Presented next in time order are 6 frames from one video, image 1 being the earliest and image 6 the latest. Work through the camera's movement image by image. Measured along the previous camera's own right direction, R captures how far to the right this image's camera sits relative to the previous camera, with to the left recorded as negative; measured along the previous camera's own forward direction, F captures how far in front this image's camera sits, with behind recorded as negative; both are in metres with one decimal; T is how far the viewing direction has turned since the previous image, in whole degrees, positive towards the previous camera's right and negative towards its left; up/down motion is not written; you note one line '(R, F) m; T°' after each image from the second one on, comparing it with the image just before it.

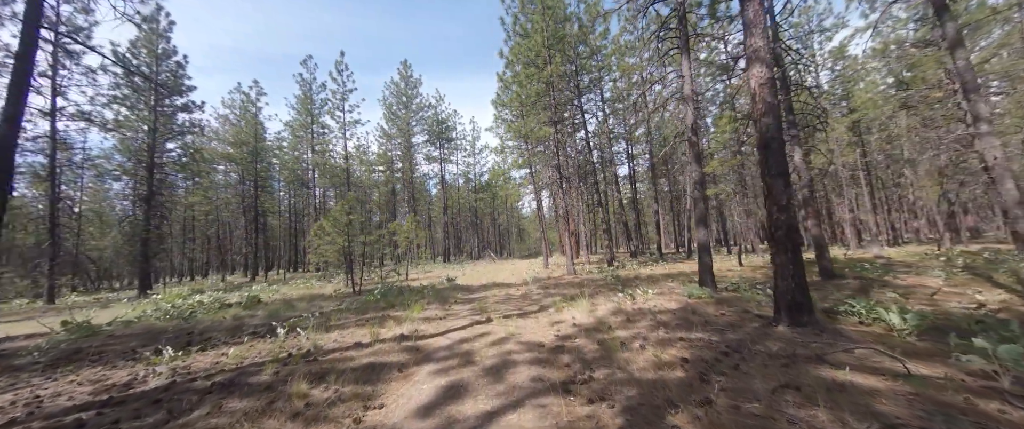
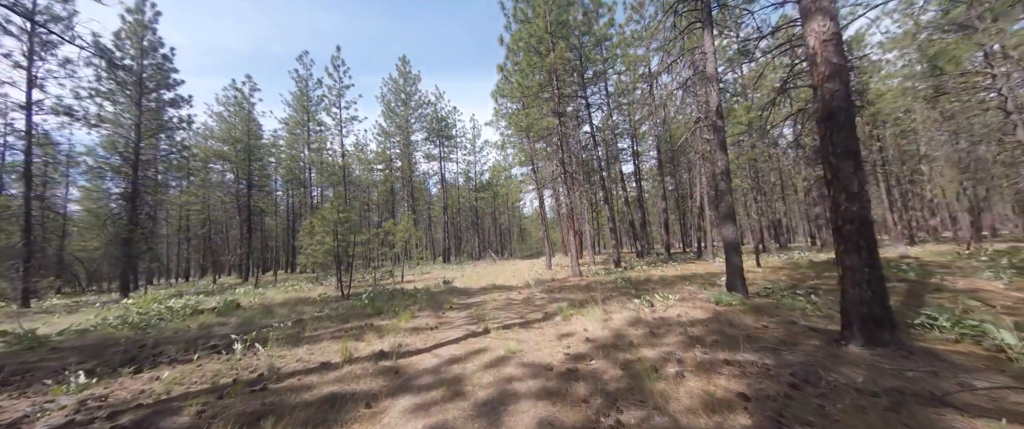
(0.0, +0.8) m; 0°
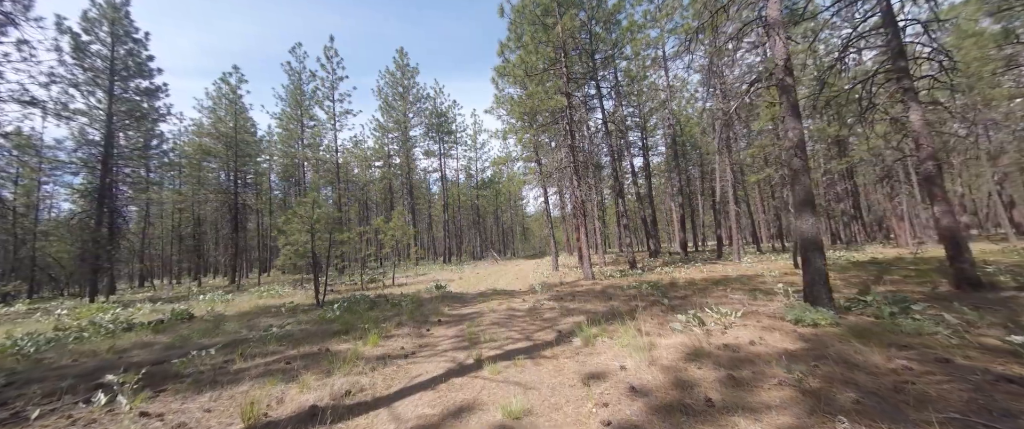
(0.0, +1.5) m; 0°
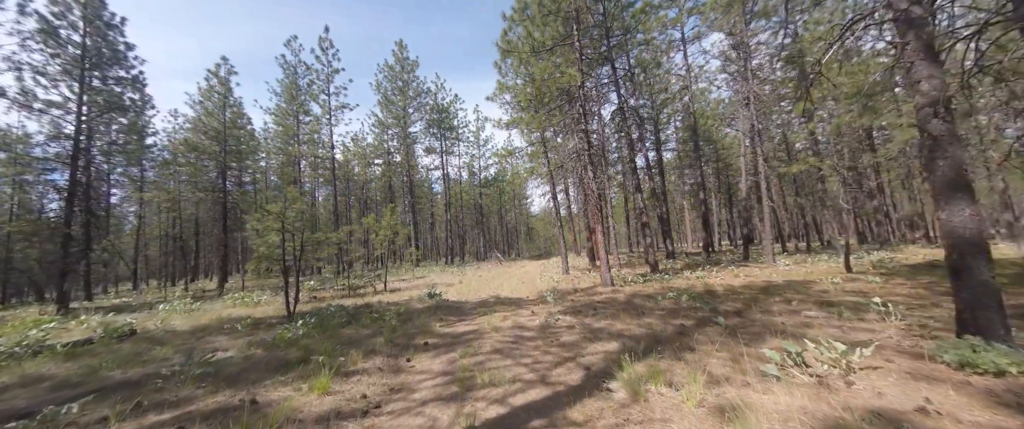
(0.0, +1.4) m; -1°
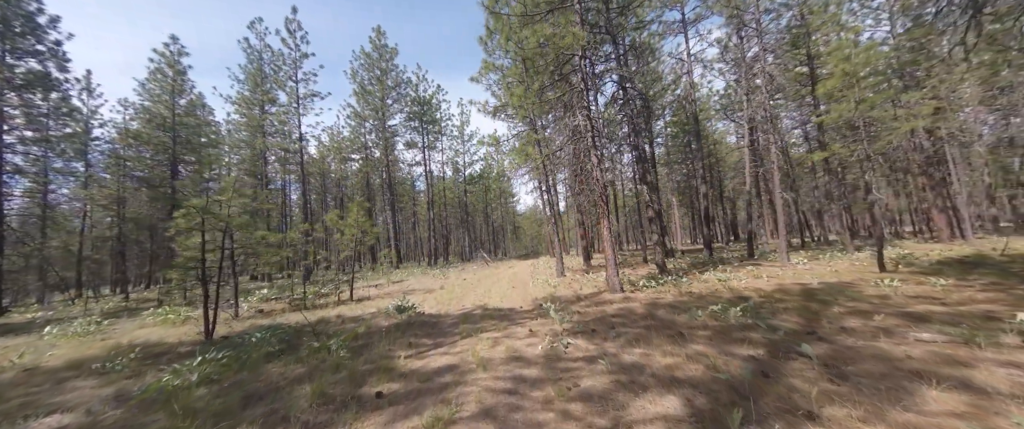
(-0.1, +1.6) m; +3°
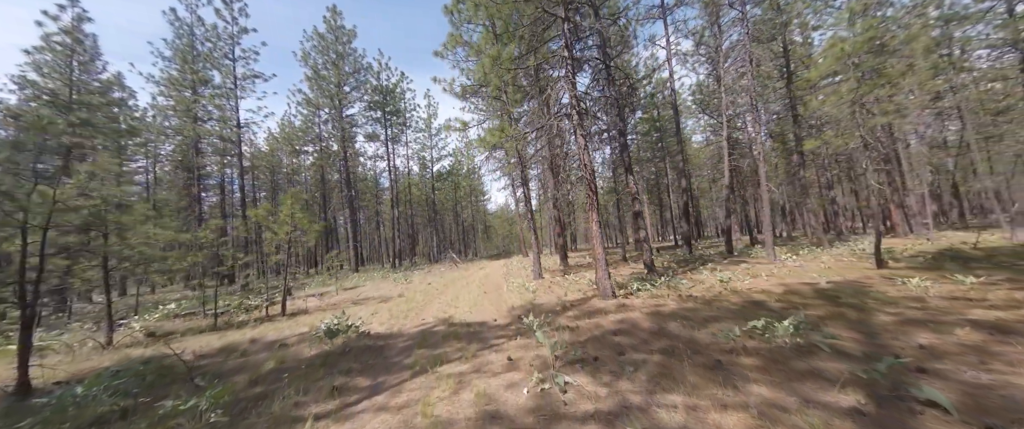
(0.0, +1.4) m; +5°
